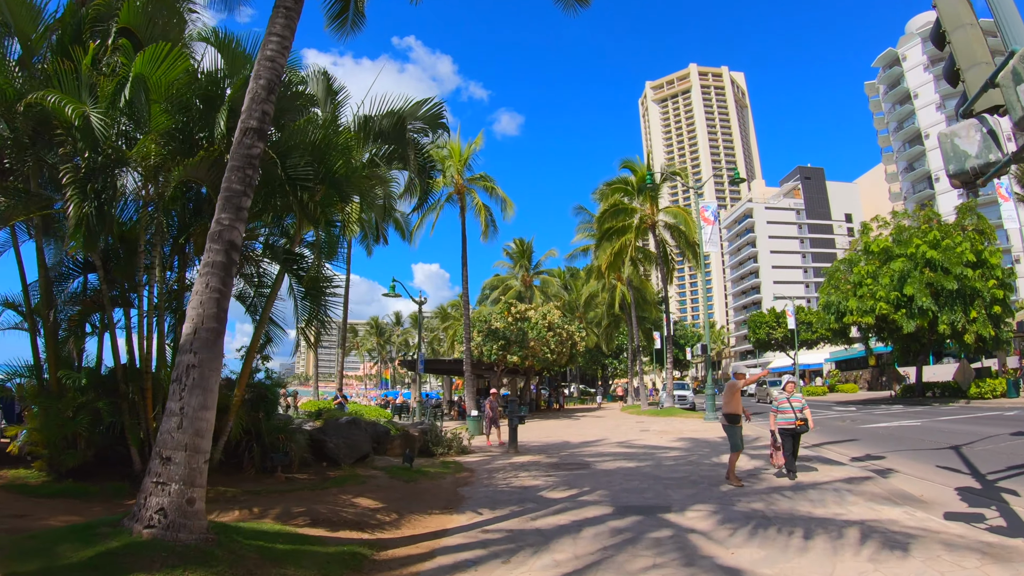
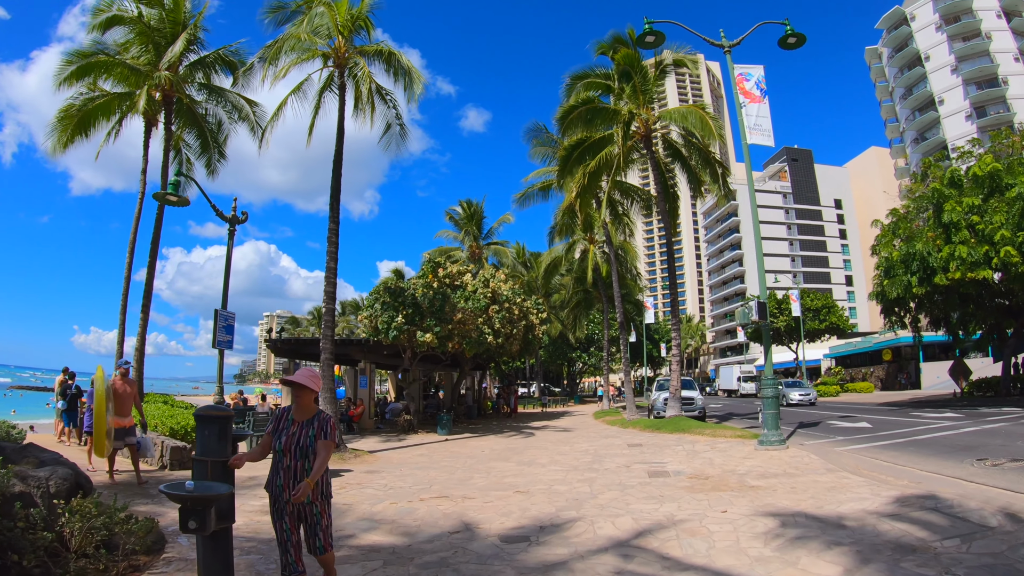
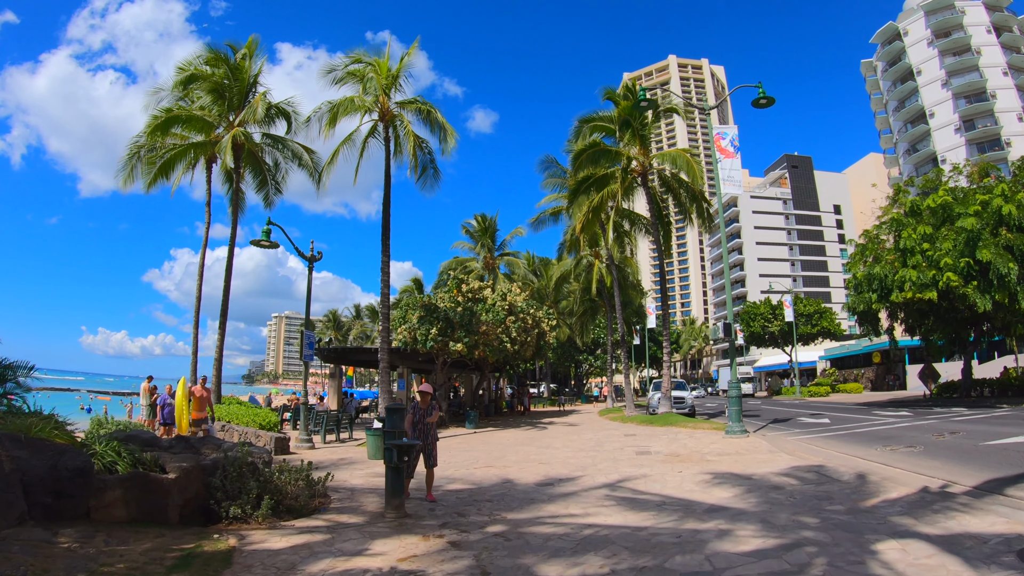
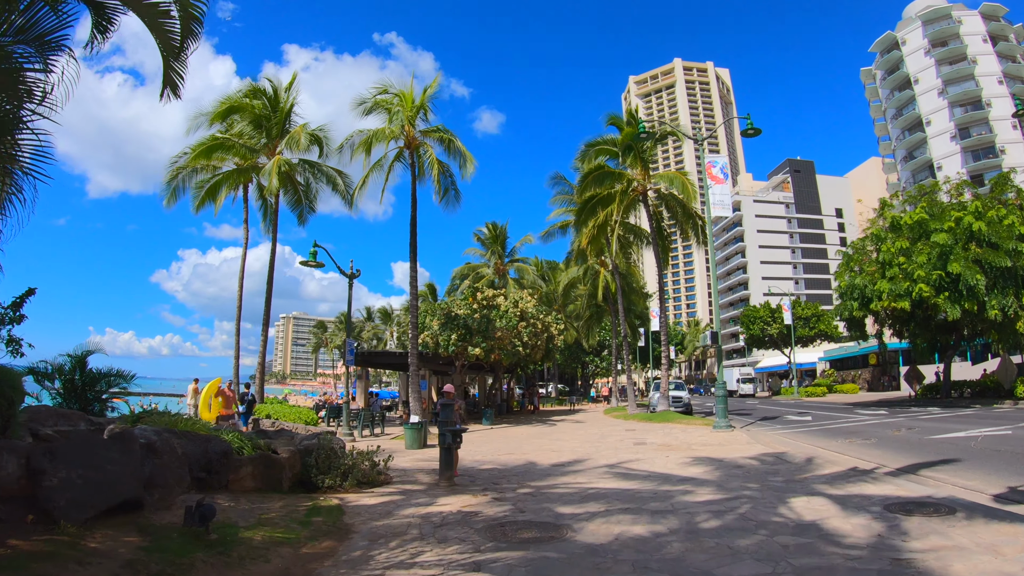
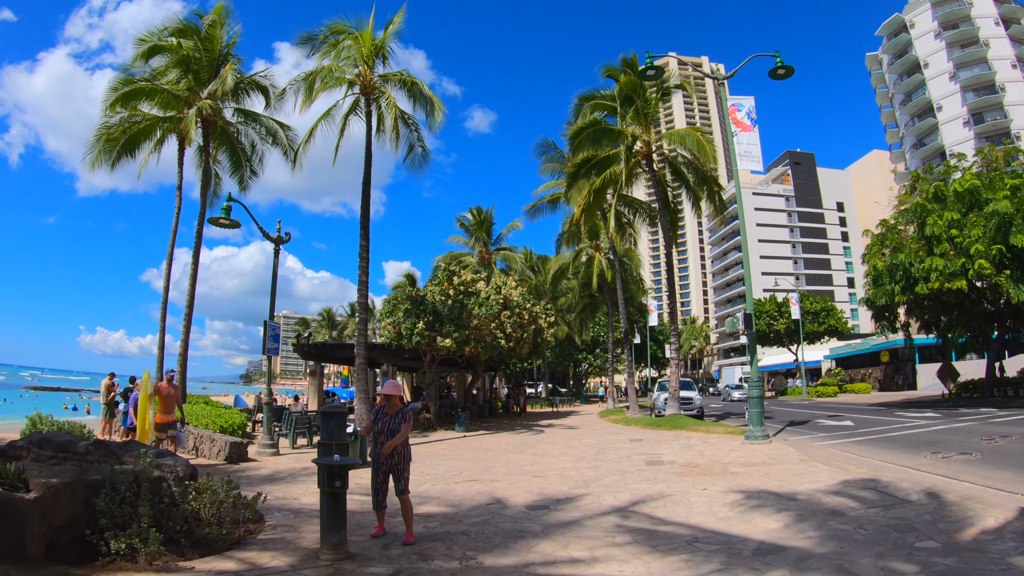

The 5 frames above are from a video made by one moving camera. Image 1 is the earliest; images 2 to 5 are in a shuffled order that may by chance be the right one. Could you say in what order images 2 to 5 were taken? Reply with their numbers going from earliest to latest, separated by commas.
4, 3, 5, 2
